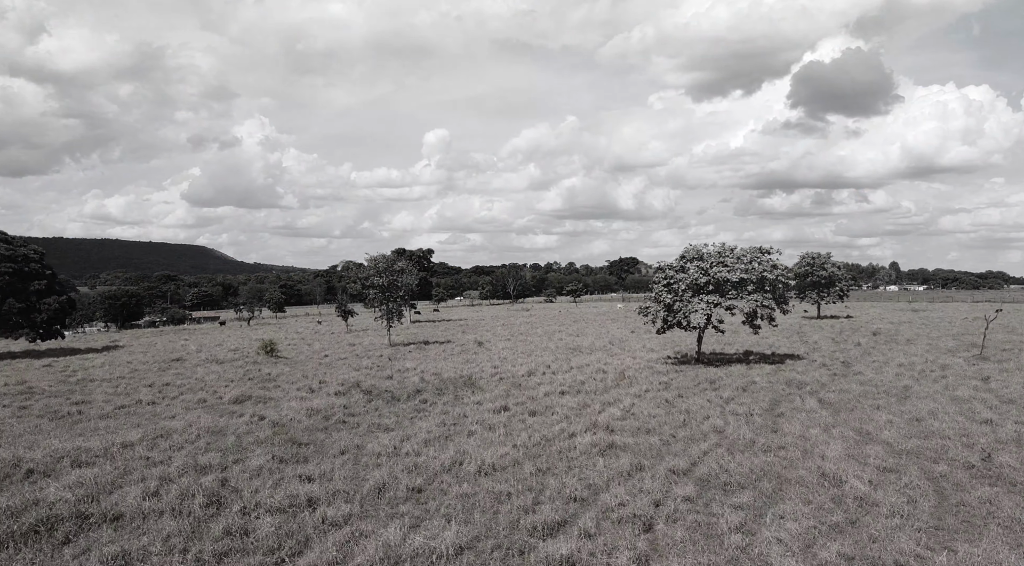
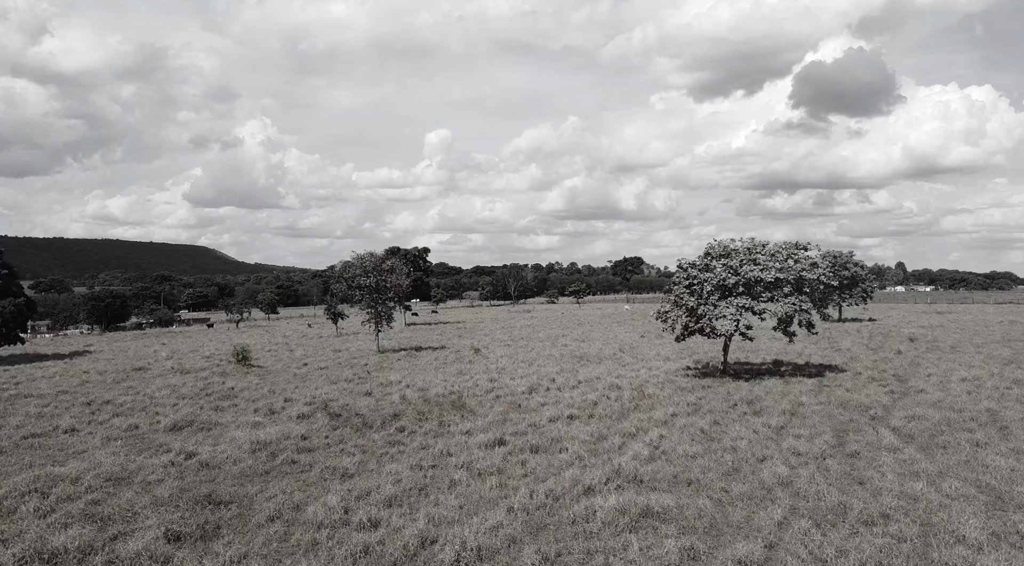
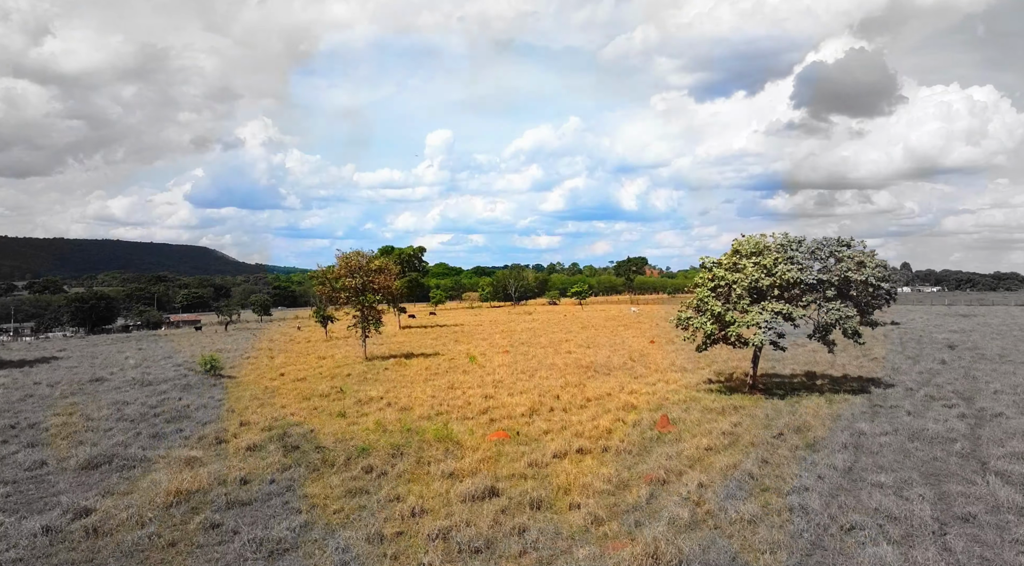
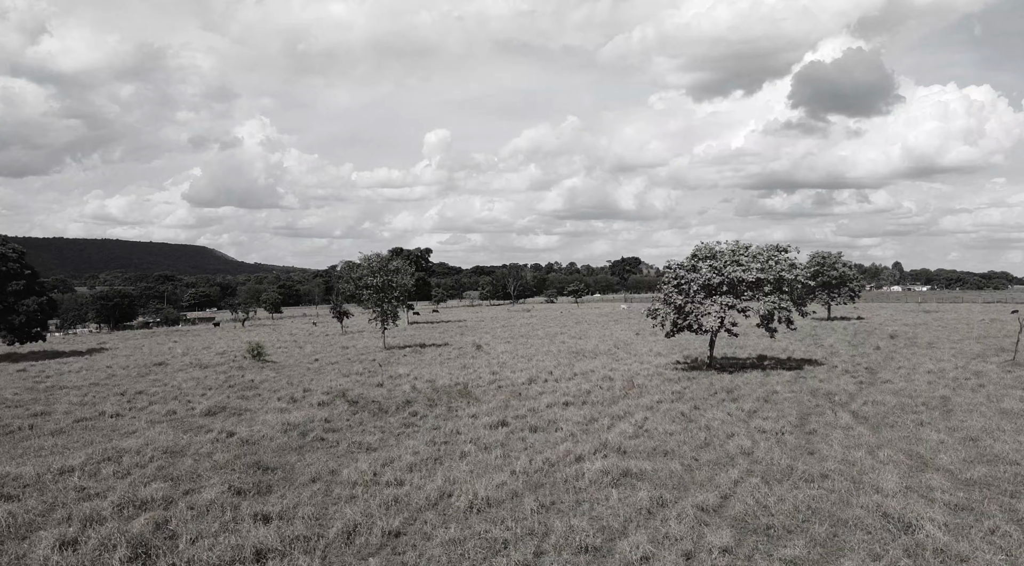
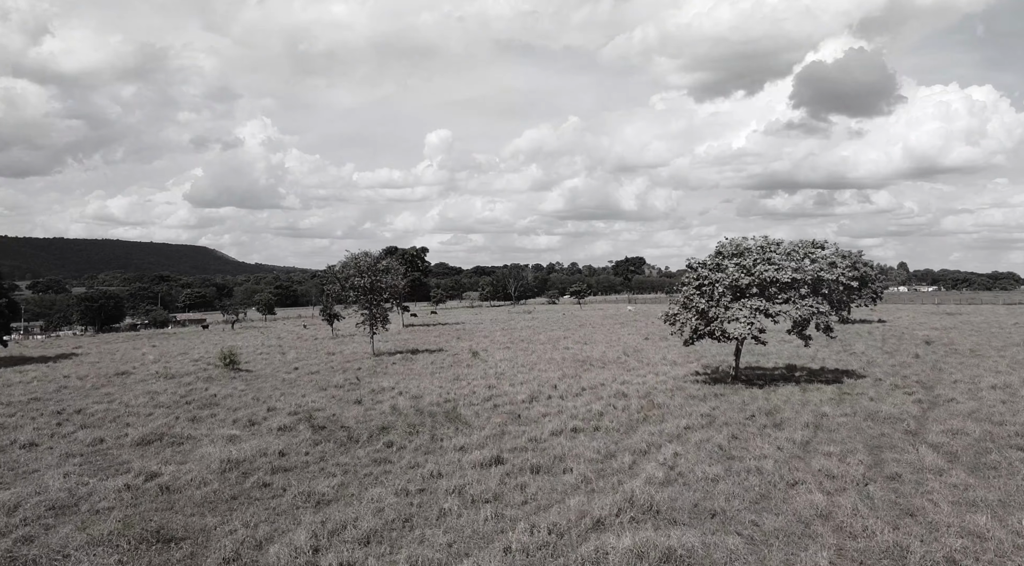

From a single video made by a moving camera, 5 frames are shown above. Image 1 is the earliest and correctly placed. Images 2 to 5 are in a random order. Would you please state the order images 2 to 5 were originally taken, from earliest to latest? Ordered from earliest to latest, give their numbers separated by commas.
4, 2, 5, 3
